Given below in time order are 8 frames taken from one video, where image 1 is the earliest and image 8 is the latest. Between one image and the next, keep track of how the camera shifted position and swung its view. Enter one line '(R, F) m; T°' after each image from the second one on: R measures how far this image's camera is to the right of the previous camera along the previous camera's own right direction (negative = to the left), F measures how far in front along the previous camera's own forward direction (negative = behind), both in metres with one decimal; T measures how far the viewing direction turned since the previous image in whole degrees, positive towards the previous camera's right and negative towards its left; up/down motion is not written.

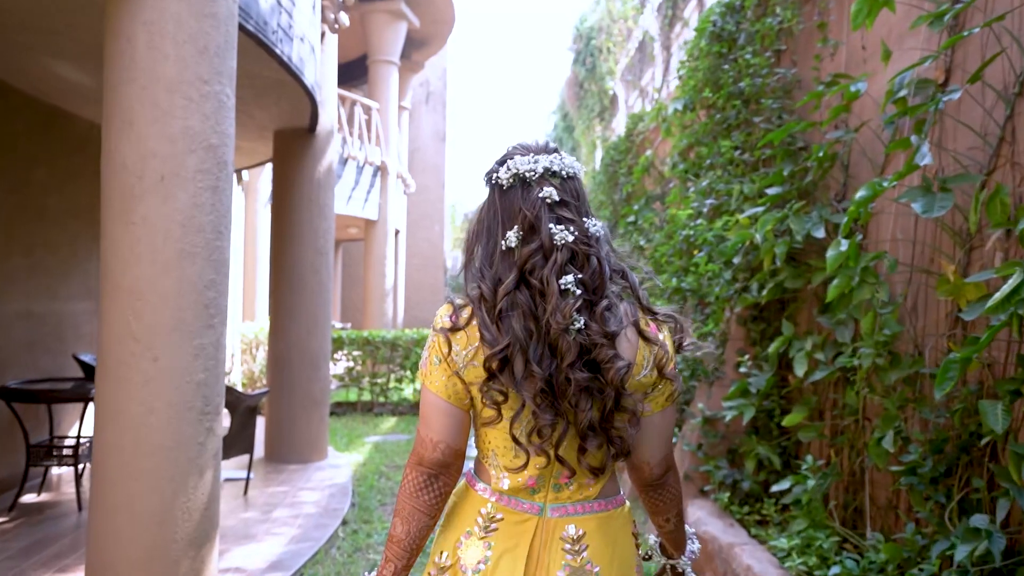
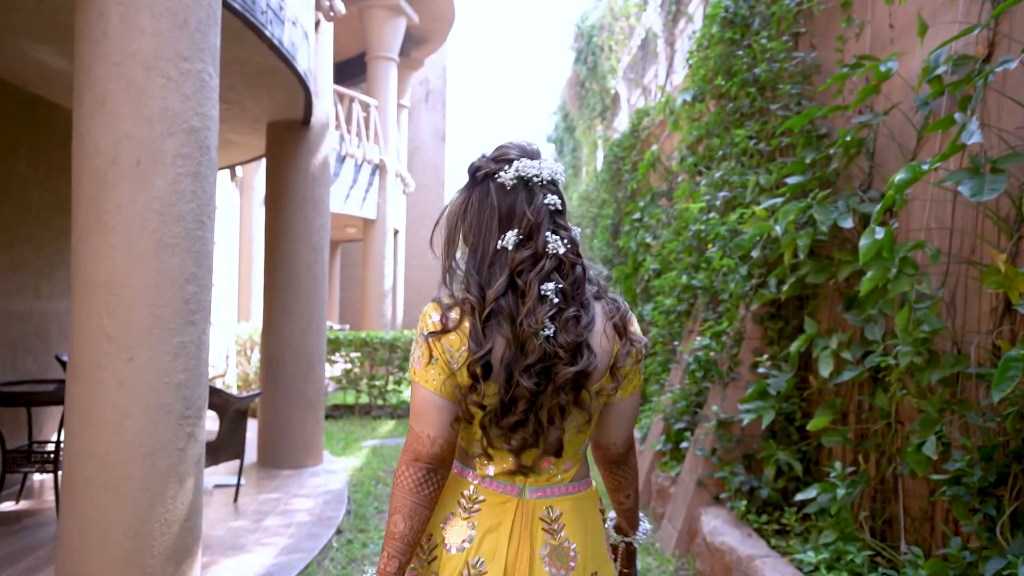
(0.0, +0.2) m; 0°
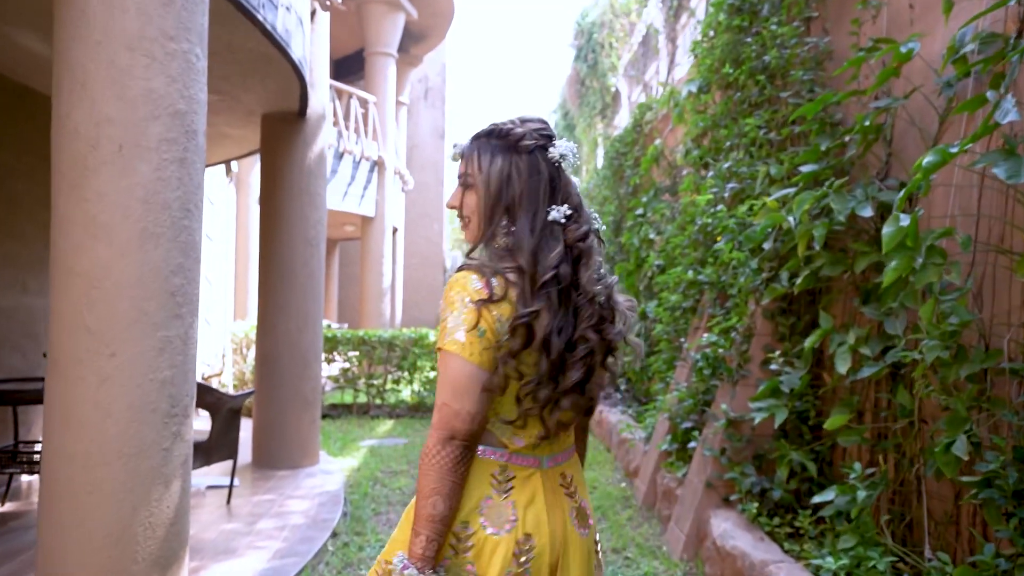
(0.0, +0.1) m; 0°
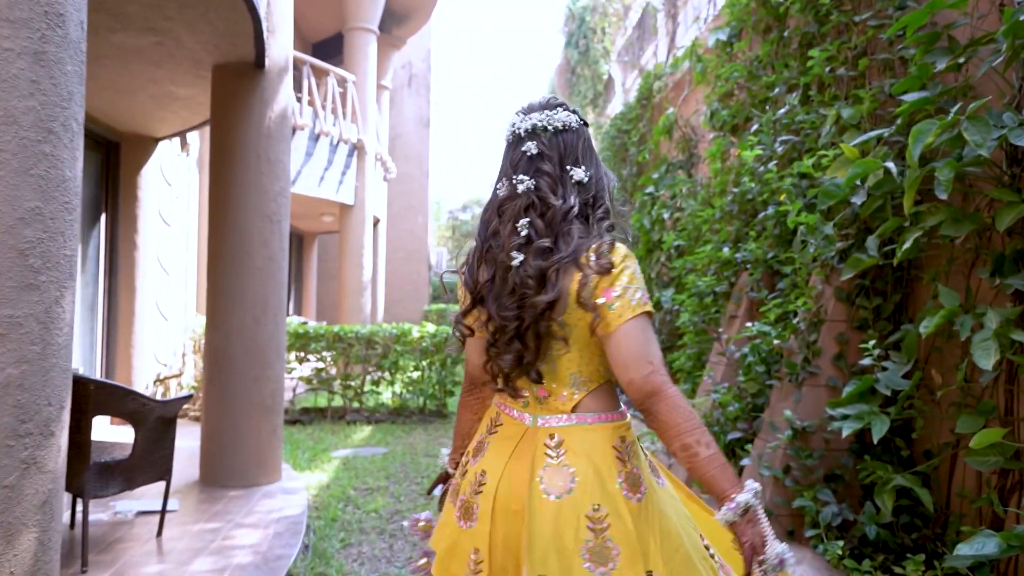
(-0.1, +0.7) m; +1°
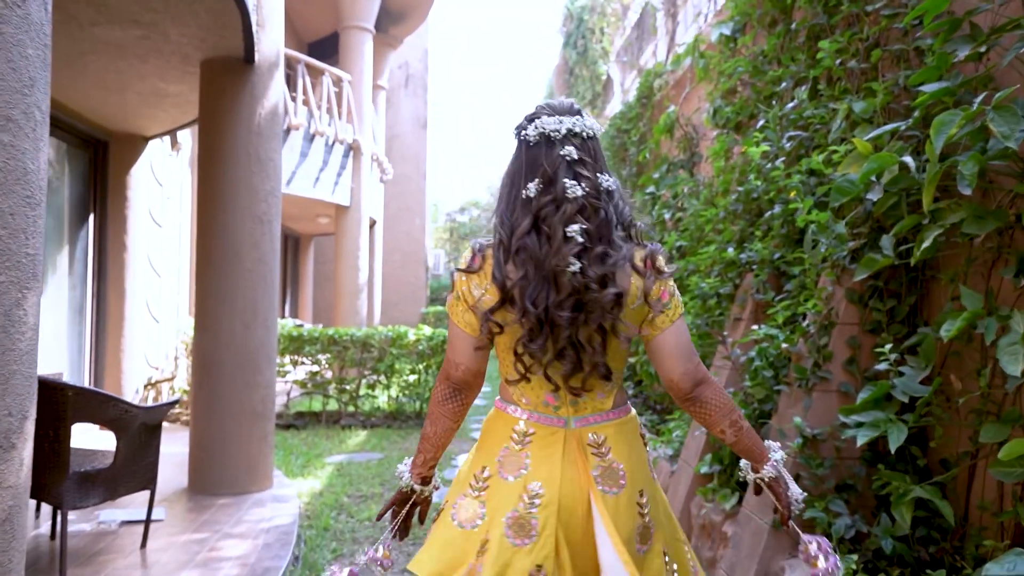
(0.0, +0.1) m; 0°
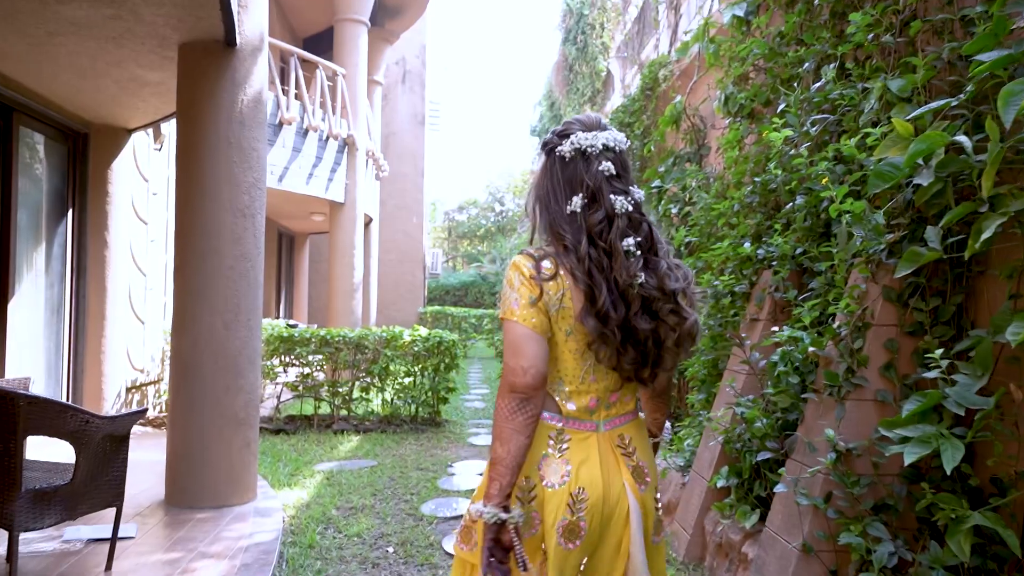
(0.0, +0.2) m; 0°
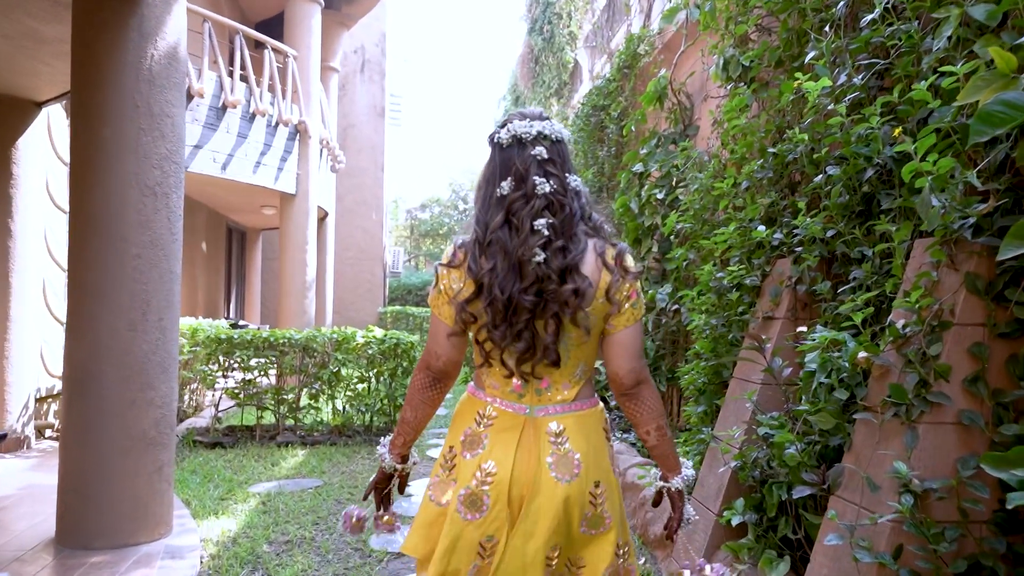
(0.0, +0.5) m; +3°
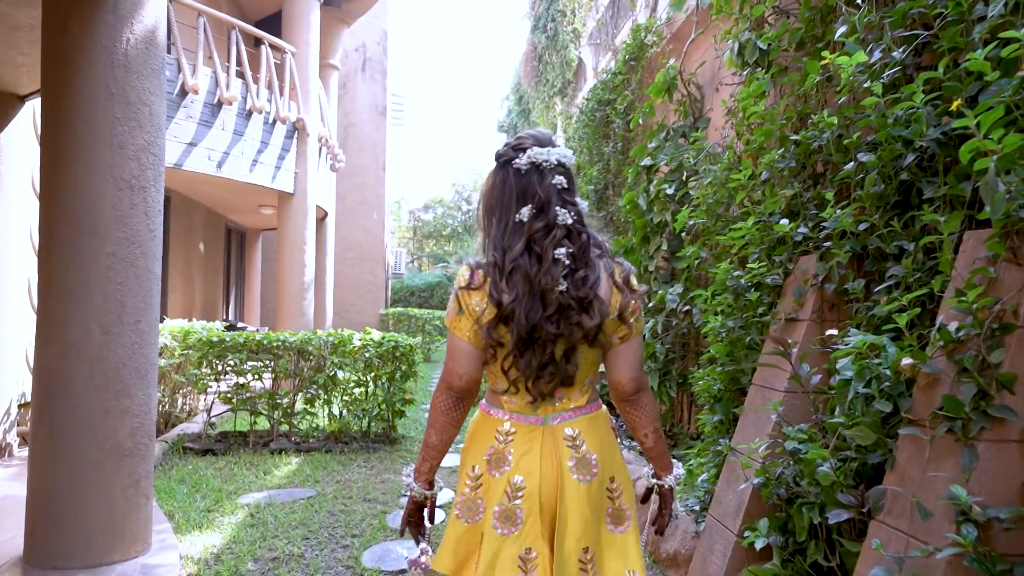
(0.0, +0.2) m; 0°
